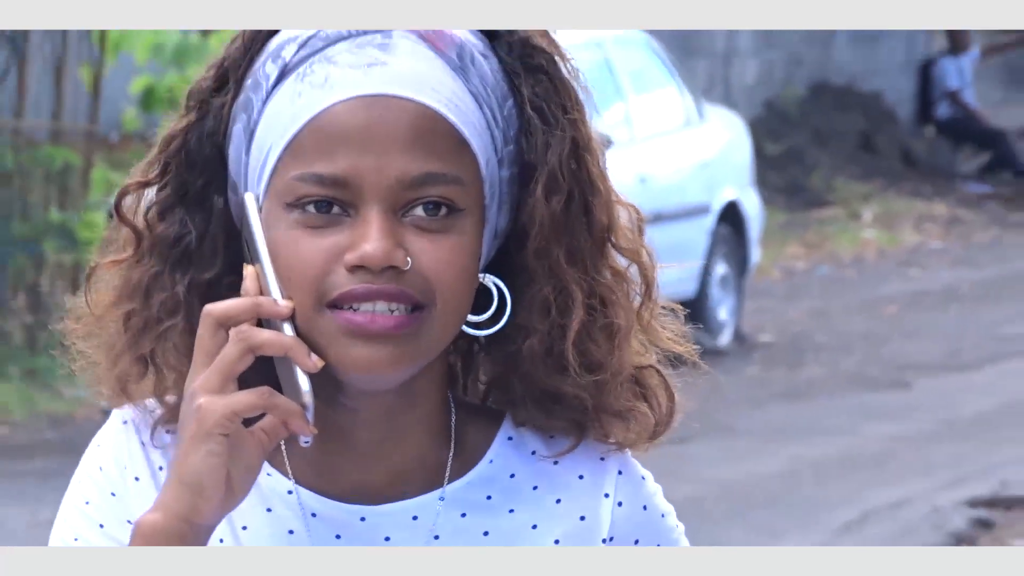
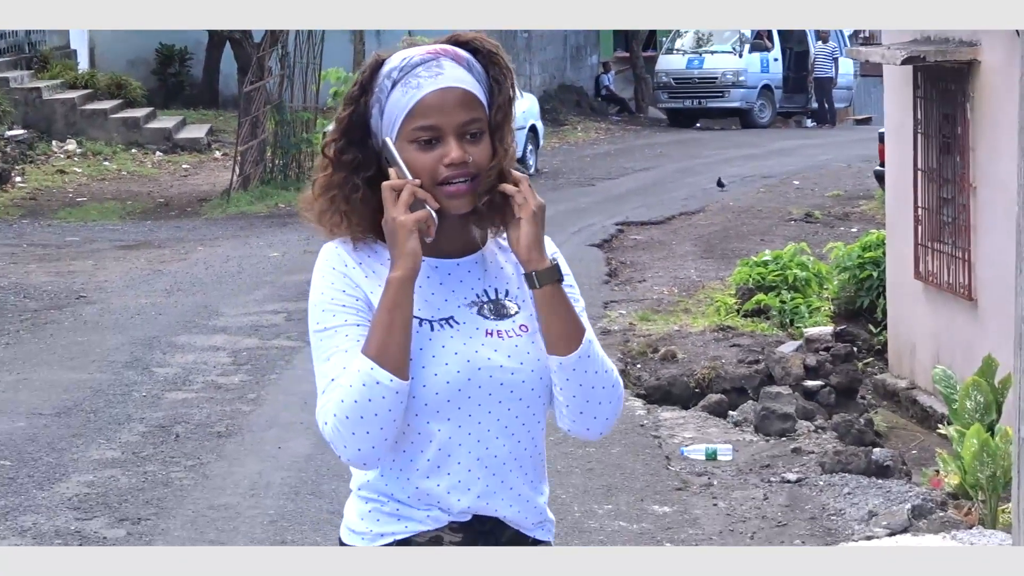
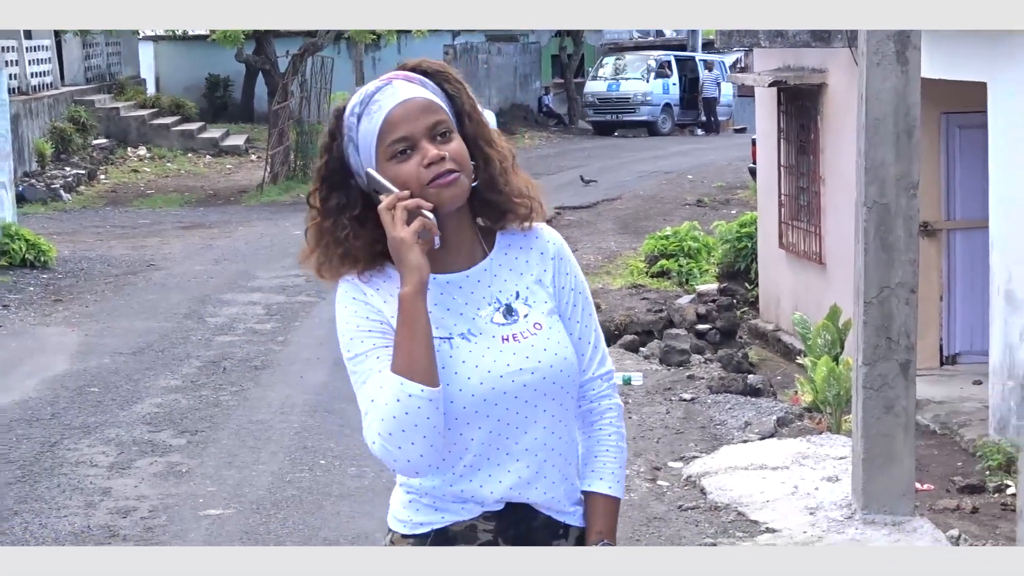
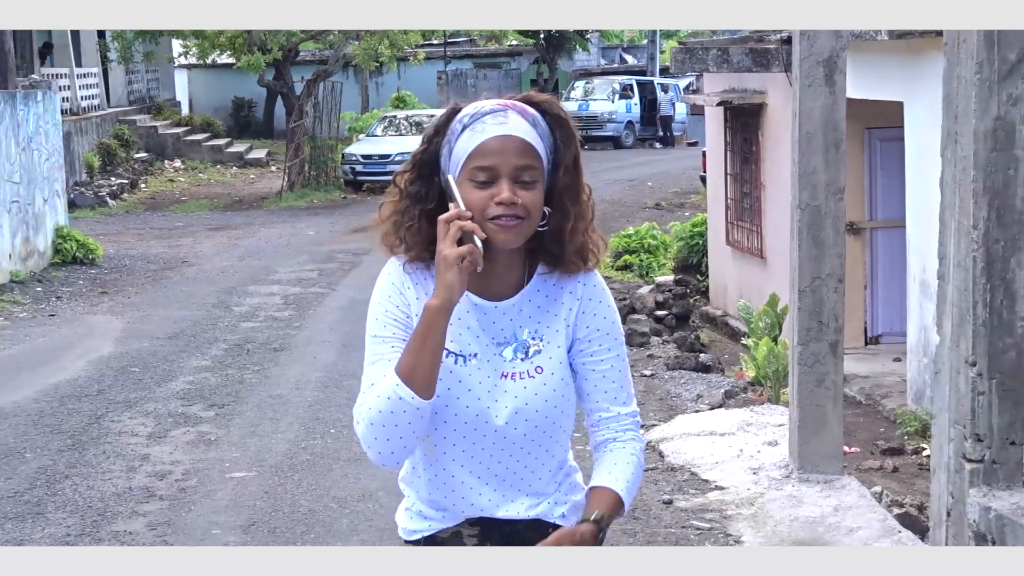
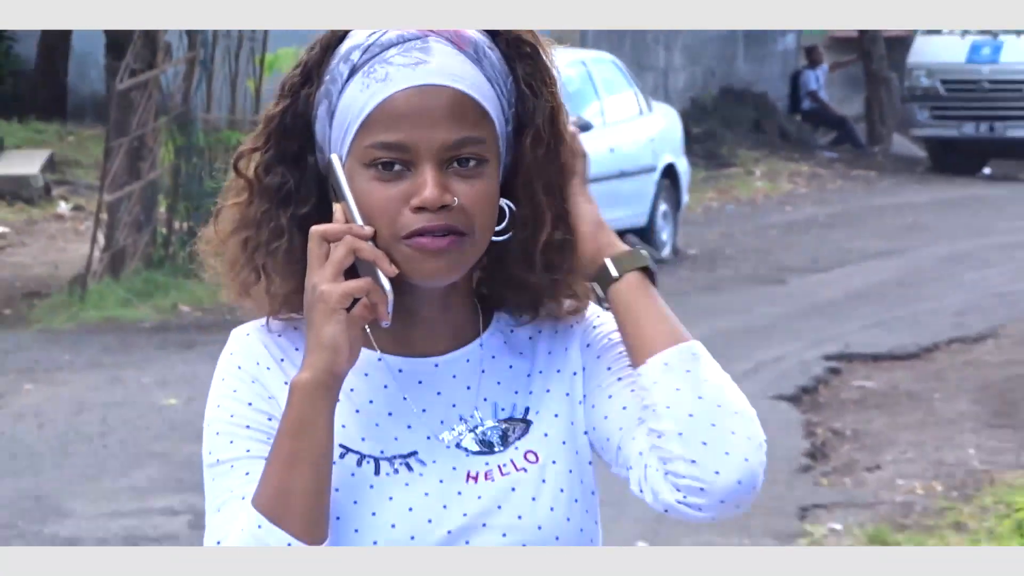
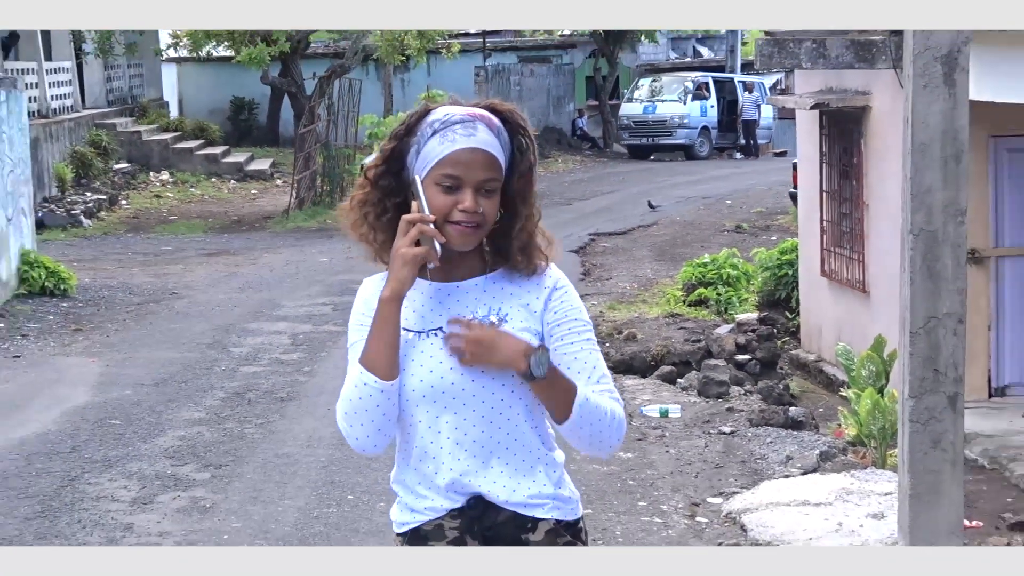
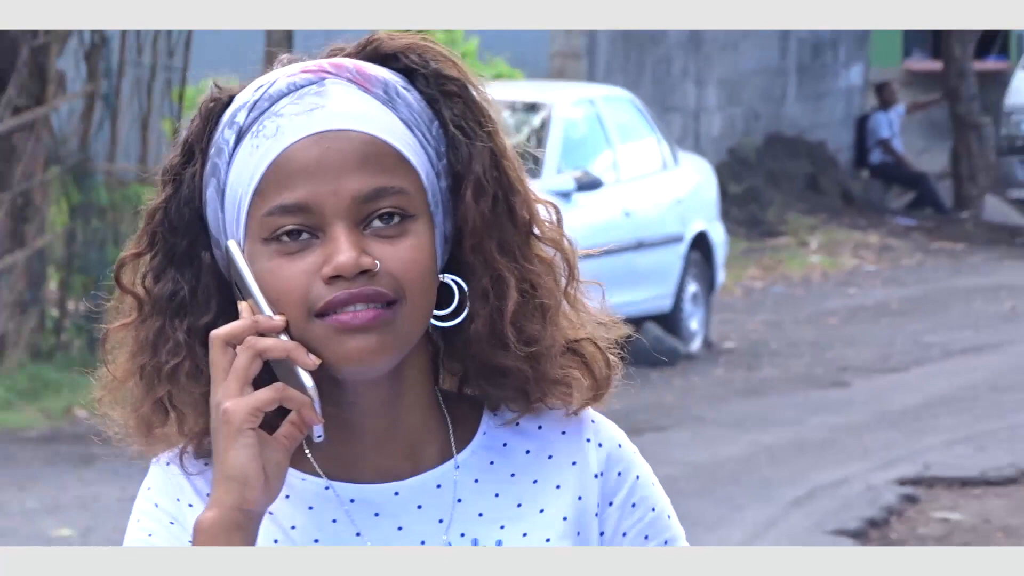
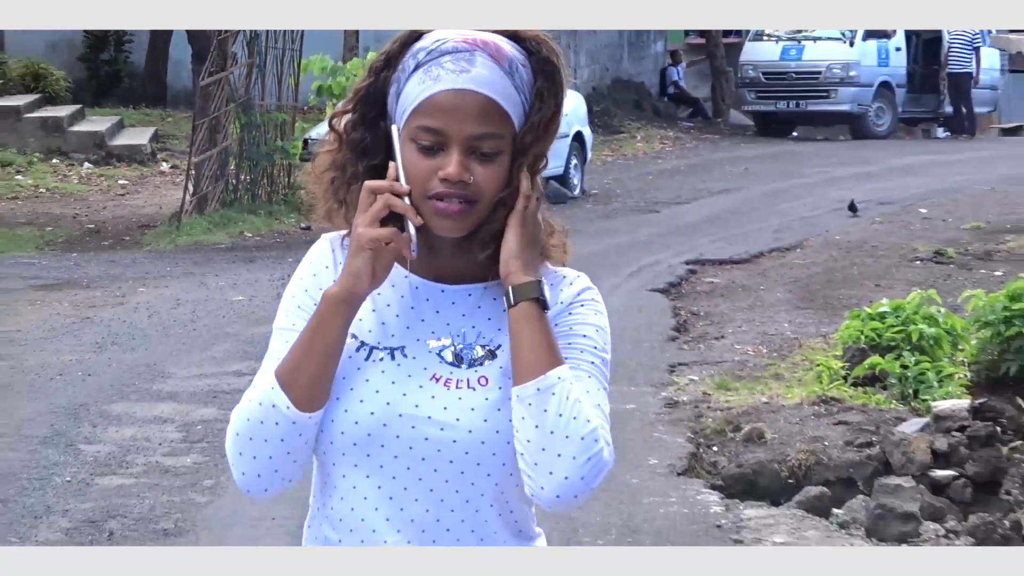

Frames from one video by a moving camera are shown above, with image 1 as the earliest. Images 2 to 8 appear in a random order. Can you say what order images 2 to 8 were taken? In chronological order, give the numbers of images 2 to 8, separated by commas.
7, 5, 8, 2, 6, 3, 4
